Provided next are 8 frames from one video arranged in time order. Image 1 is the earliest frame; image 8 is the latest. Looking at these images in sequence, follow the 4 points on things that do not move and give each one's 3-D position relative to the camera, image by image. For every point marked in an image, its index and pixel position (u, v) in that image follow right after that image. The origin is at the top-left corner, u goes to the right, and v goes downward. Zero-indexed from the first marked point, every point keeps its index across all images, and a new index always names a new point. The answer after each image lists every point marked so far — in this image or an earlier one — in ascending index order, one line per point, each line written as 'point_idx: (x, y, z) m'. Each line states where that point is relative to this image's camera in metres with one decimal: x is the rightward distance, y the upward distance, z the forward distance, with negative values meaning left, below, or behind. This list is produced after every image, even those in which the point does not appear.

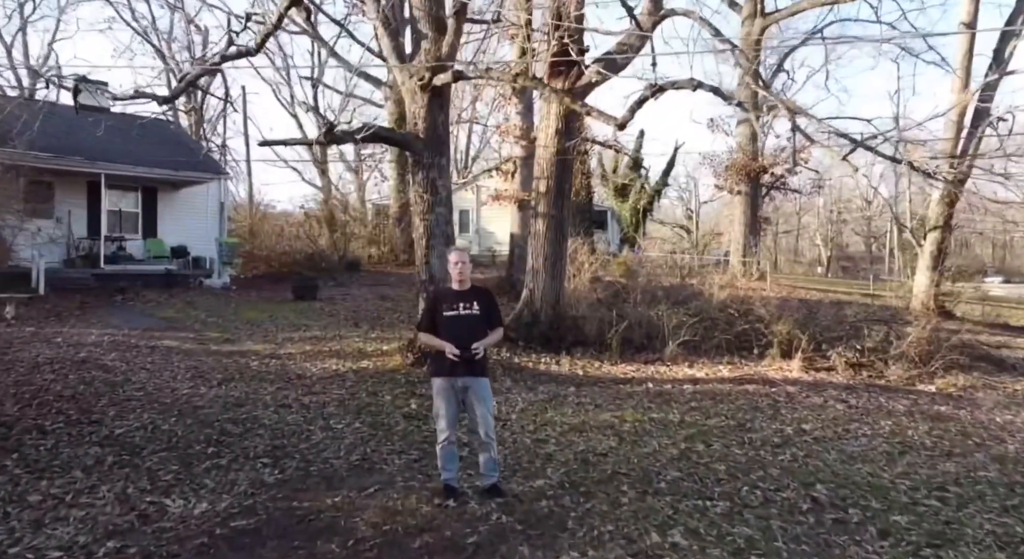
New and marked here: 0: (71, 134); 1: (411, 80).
0: (-11.1, +3.6, +18.6) m
1: (-1.3, +2.6, +9.8) m
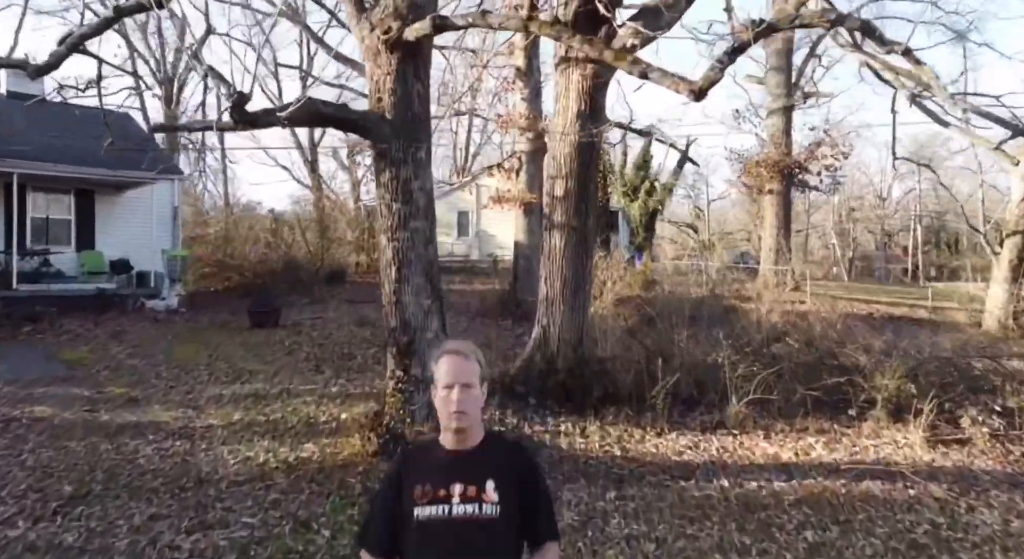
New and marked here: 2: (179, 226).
0: (-11.0, +3.2, +15.5) m
1: (-1.2, +2.2, +6.7) m
2: (-7.7, +1.2, +17.5) m
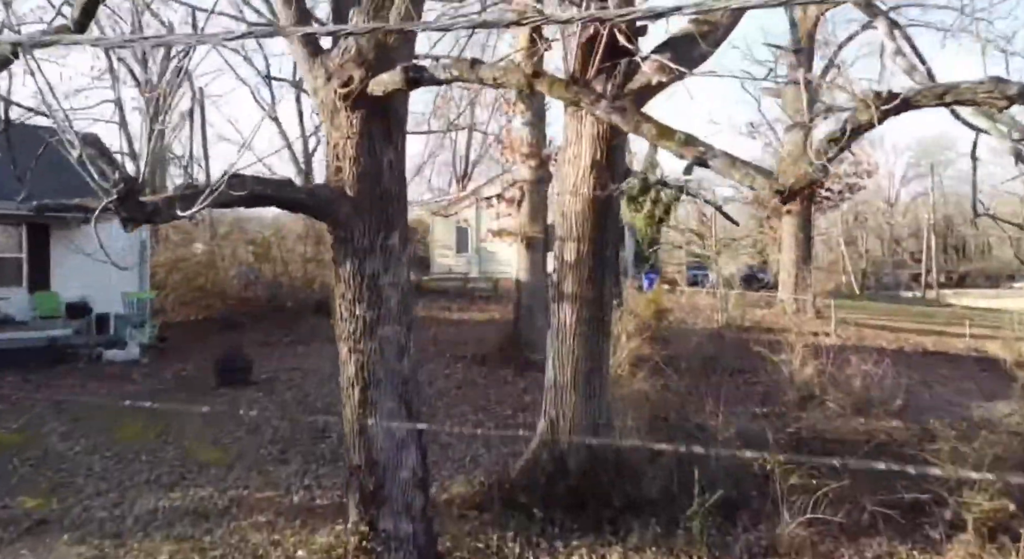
0: (-11.0, +2.3, +13.9) m
1: (-1.2, +1.3, +5.0) m
2: (-7.7, +0.3, +15.9) m
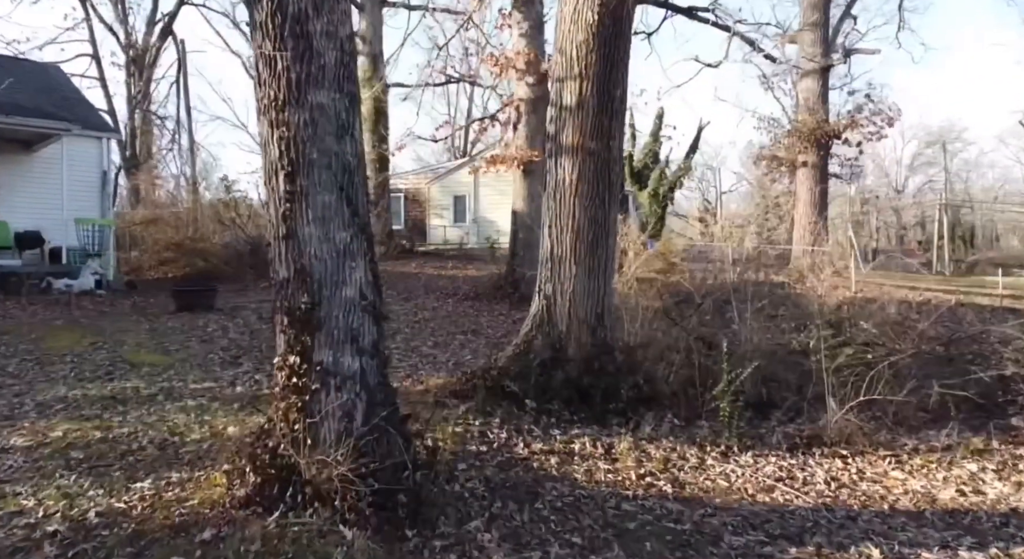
0: (-11.1, +3.5, +12.6) m
1: (-1.3, +2.6, +3.7) m
2: (-7.7, +1.6, +14.6) m
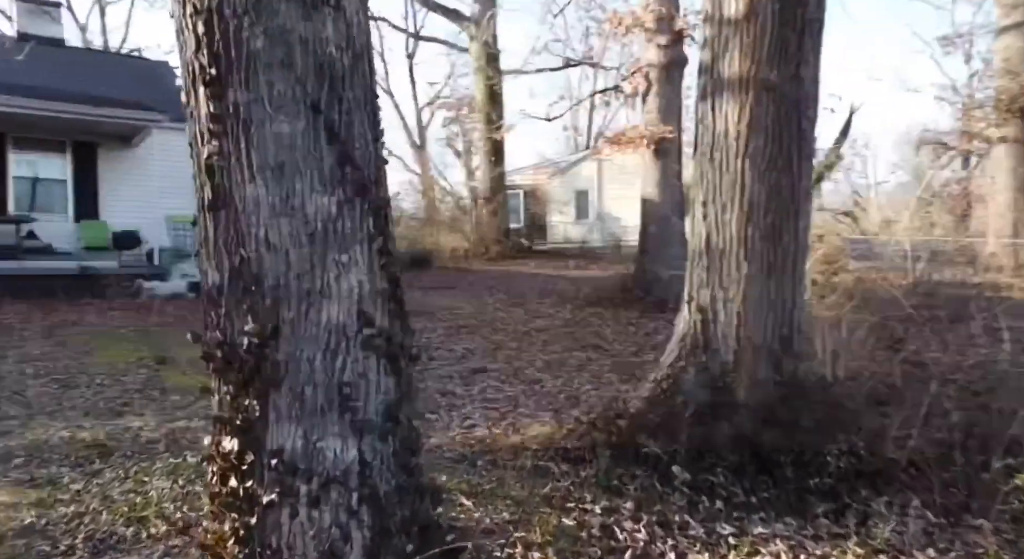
0: (-9.1, +3.5, +12.3) m
1: (-1.0, +2.6, +1.9) m
2: (-5.5, +1.5, +13.6) m
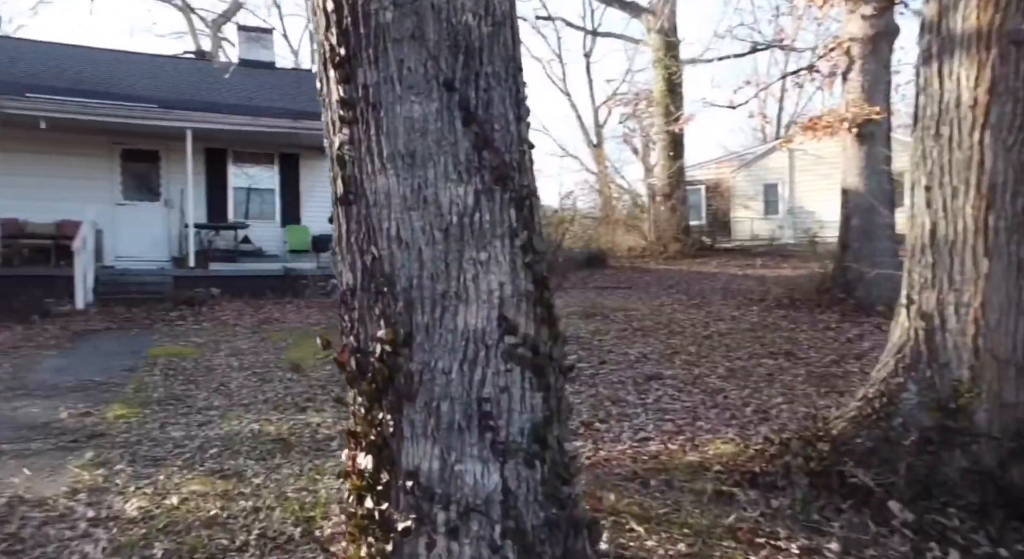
0: (-6.1, +3.5, +13.8) m
1: (-0.6, +2.6, +1.8) m
2: (-2.2, +1.5, +14.3) m
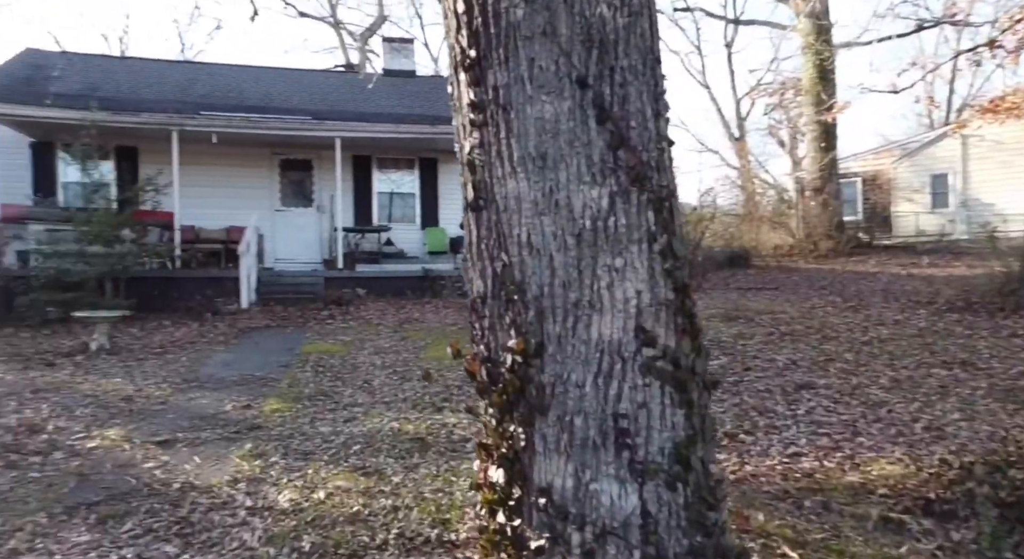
0: (-3.6, +3.4, +14.5) m
1: (-0.3, +2.5, +1.8) m
2: (+0.3, +1.5, +14.3) m
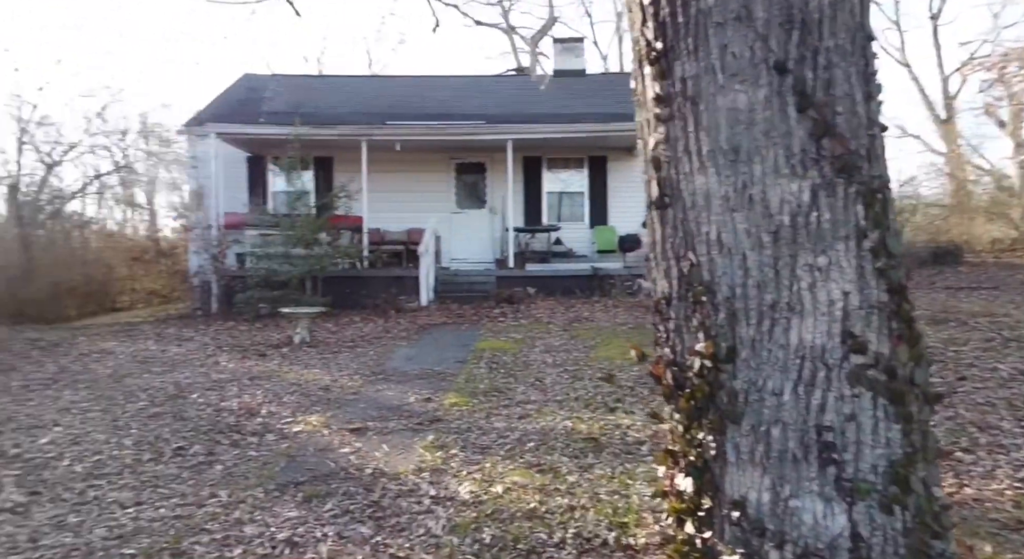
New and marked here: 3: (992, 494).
0: (-0.2, +3.5, +14.9) m
1: (+0.1, +2.5, +1.7) m
2: (+3.5, +1.5, +13.8) m
3: (+2.1, -0.9, +3.3) m
